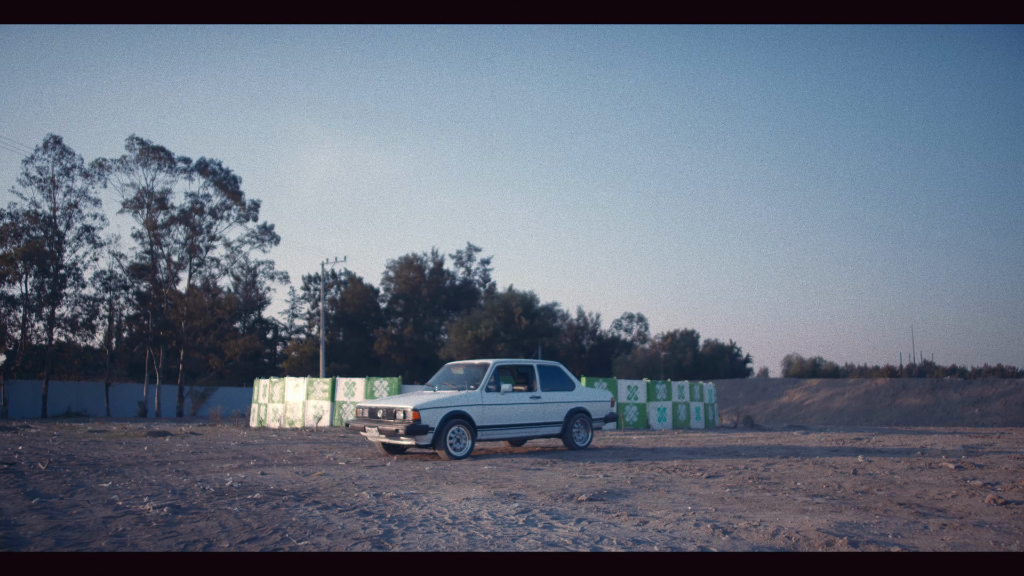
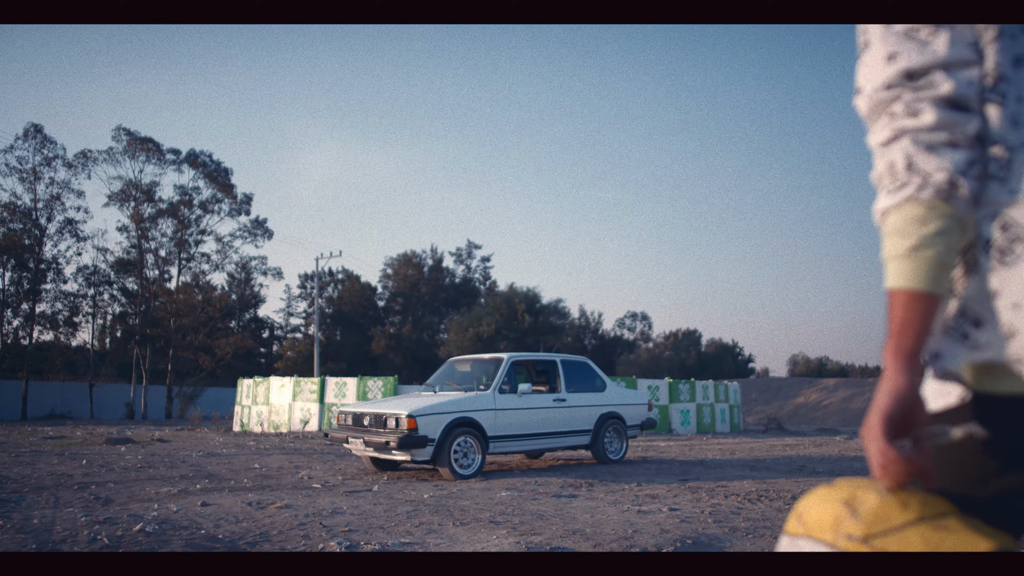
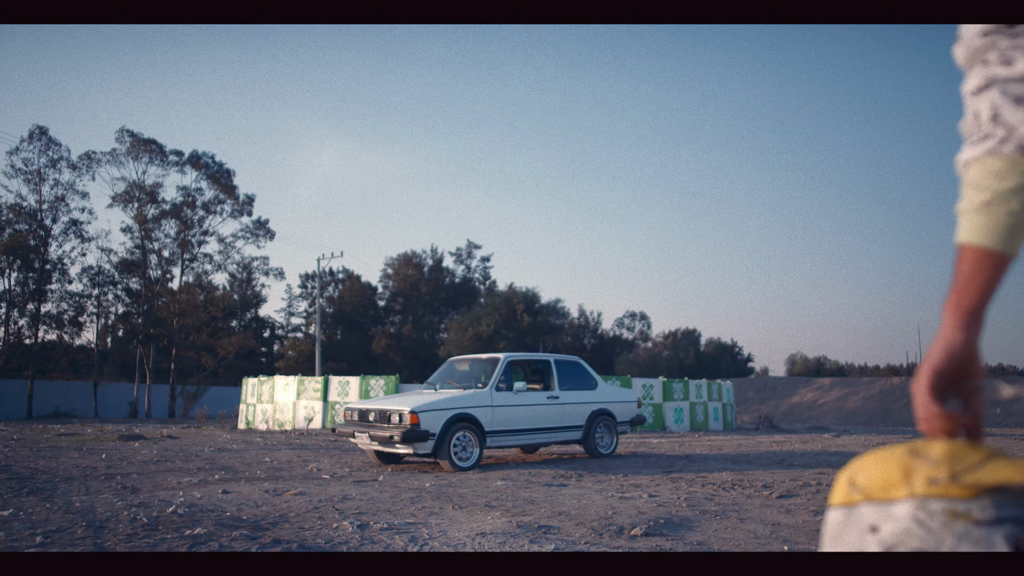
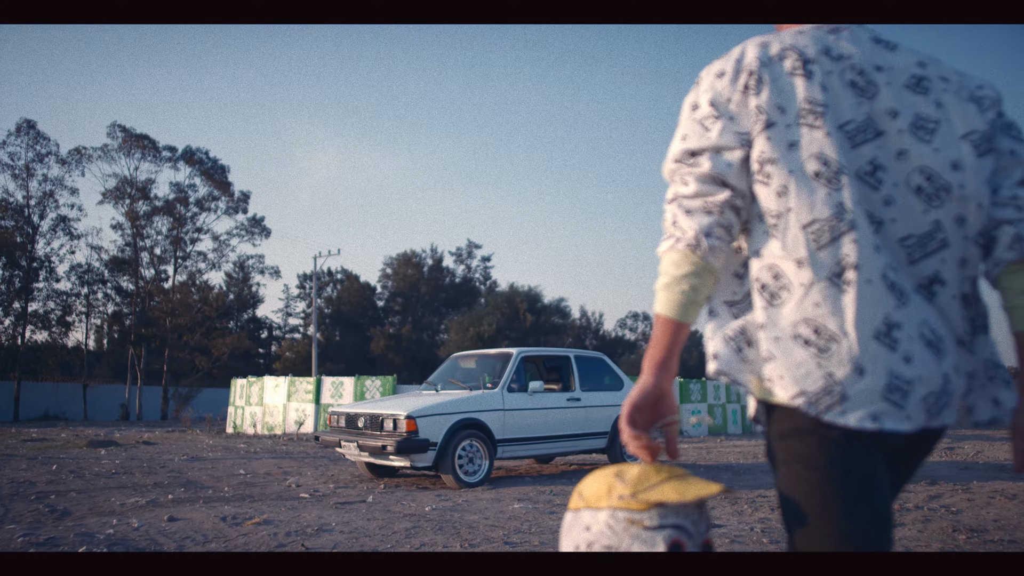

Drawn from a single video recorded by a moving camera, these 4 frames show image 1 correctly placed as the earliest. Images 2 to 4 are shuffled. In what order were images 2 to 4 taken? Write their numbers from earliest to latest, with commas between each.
3, 2, 4
